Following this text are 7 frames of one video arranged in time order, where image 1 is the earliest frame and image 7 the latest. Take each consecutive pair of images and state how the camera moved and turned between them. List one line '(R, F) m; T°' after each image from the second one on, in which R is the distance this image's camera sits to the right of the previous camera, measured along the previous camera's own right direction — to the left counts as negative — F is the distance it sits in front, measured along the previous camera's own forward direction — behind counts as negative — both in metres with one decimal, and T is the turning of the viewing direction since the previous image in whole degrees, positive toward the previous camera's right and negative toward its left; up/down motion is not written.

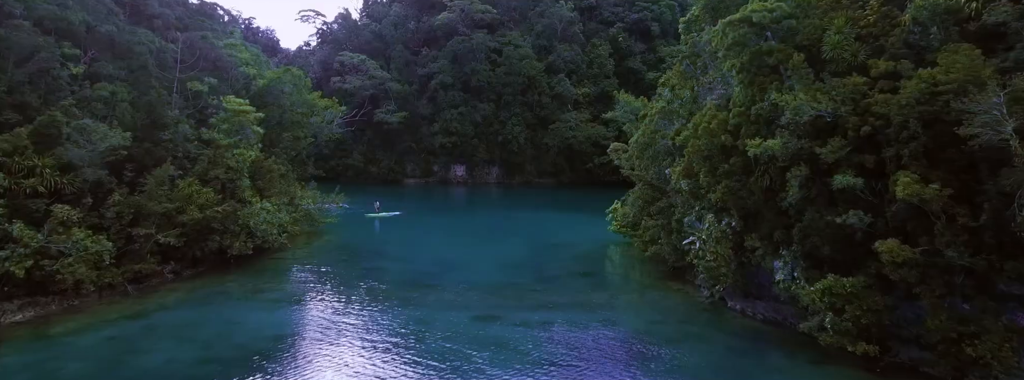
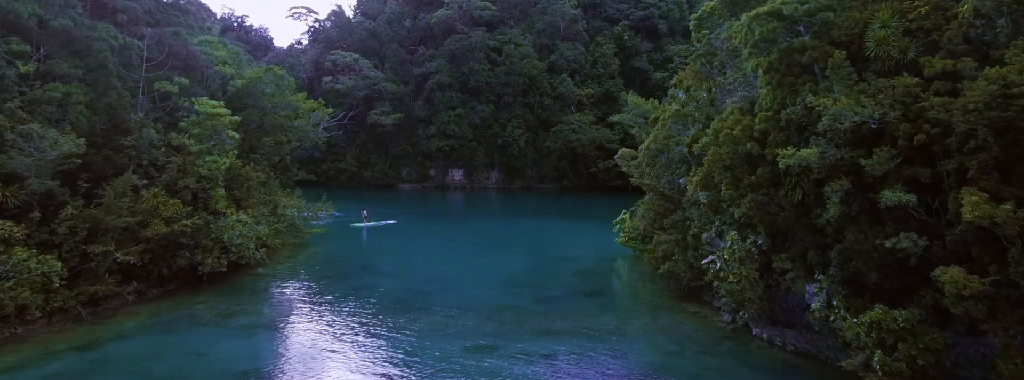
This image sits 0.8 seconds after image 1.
(0.0, +1.3) m; 0°
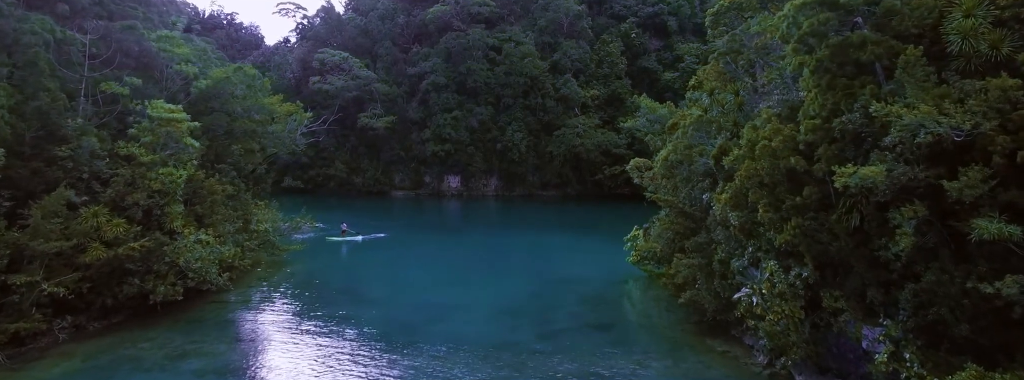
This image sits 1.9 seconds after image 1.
(0.0, +1.7) m; 0°
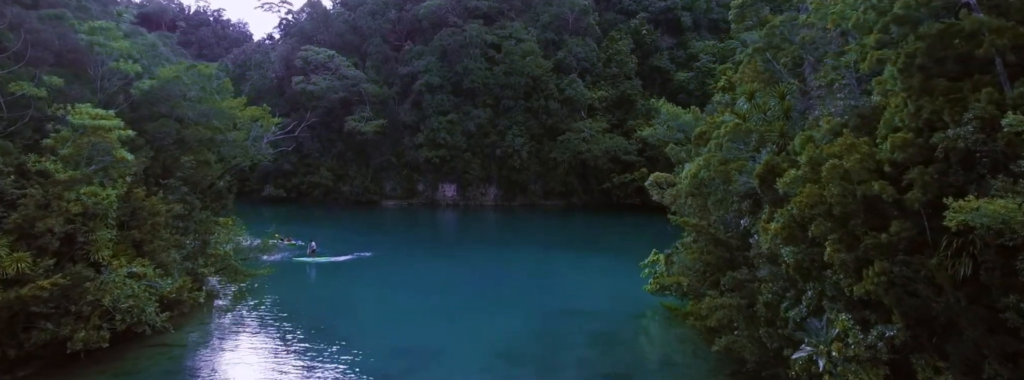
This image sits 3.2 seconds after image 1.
(+0.1, +2.0) m; 0°
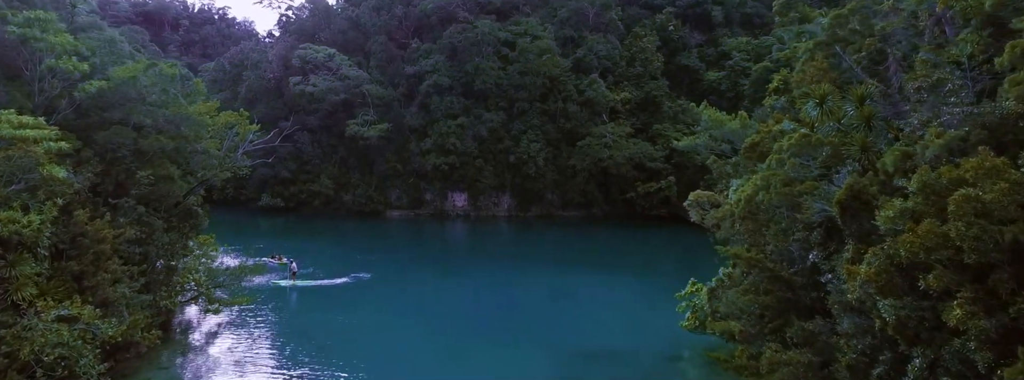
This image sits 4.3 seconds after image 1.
(0.0, +1.9) m; -1°
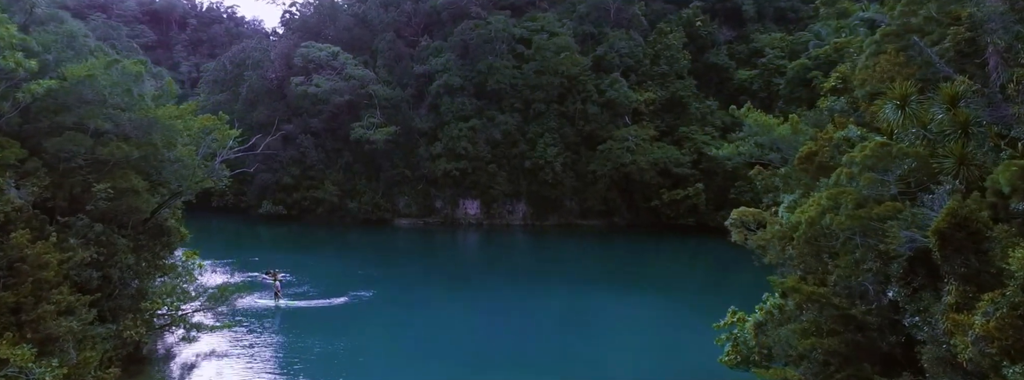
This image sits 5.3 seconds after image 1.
(+0.1, +1.4) m; -2°
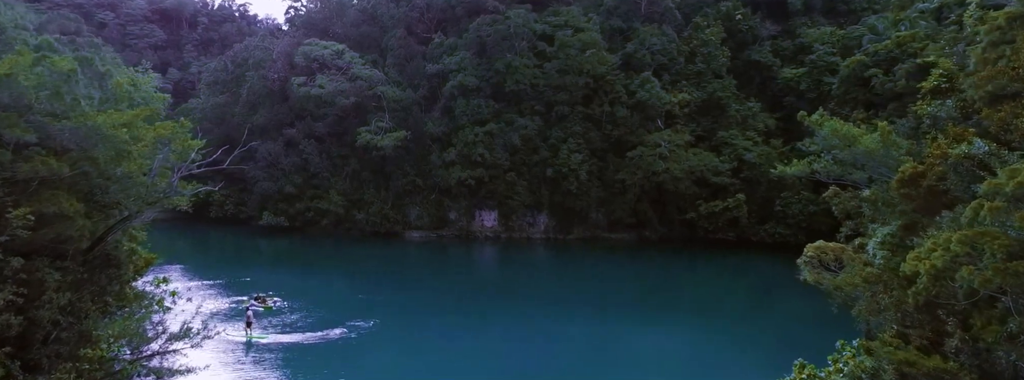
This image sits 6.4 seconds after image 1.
(+0.1, +1.8) m; -2°
